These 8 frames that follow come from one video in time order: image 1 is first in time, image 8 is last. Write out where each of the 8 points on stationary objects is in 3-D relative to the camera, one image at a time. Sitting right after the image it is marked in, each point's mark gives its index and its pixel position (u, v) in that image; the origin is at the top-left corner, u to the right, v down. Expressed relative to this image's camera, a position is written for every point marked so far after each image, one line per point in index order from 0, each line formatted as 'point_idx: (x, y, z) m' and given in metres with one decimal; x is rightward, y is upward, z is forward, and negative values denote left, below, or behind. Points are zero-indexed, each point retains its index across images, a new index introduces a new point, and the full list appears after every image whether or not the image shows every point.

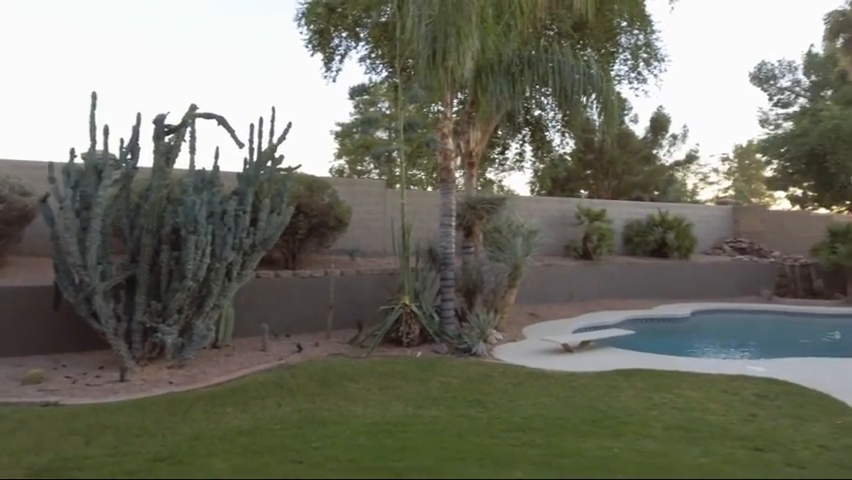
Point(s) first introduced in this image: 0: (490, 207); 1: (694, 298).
0: (+1.3, +0.7, +11.6) m
1: (+8.6, -1.9, +17.6) m
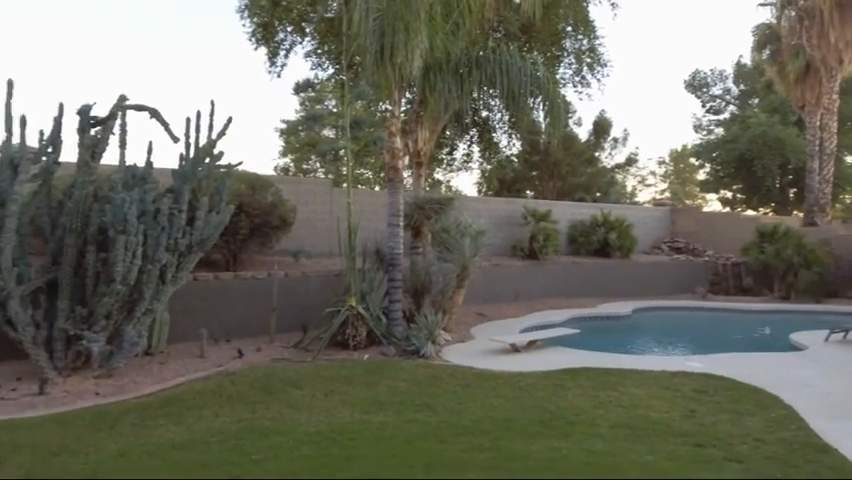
0: (+0.2, +0.7, +11.5) m
1: (+6.9, -1.9, +18.2) m
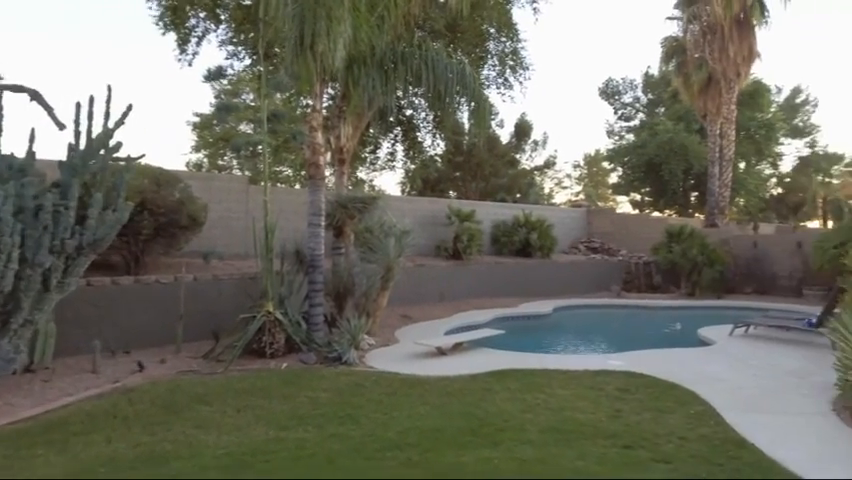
0: (-1.3, +0.7, +11.1) m
1: (+4.4, -1.9, +18.7) m
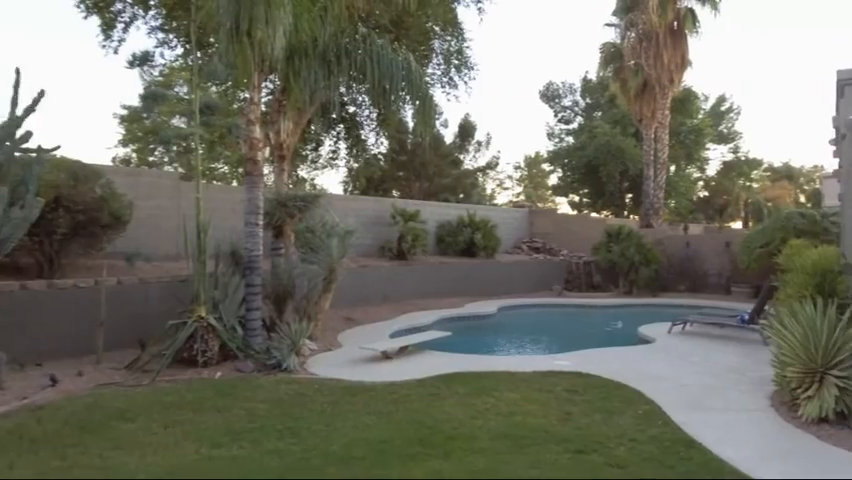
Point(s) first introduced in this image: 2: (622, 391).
0: (-2.4, +0.7, +10.6) m
1: (+2.5, -1.9, +18.7) m
2: (+2.5, -1.9, +6.9) m
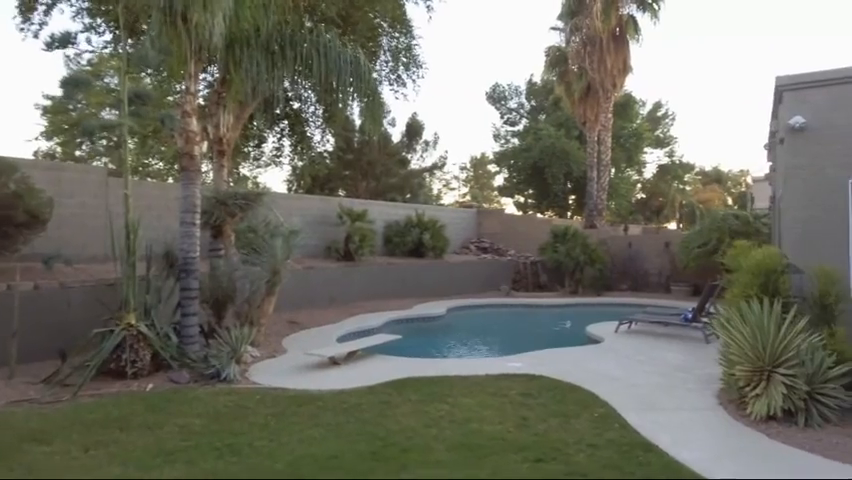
0: (-3.3, +0.7, +10.0) m
1: (+0.7, -1.9, +18.6) m
2: (+1.9, -1.9, +6.8) m
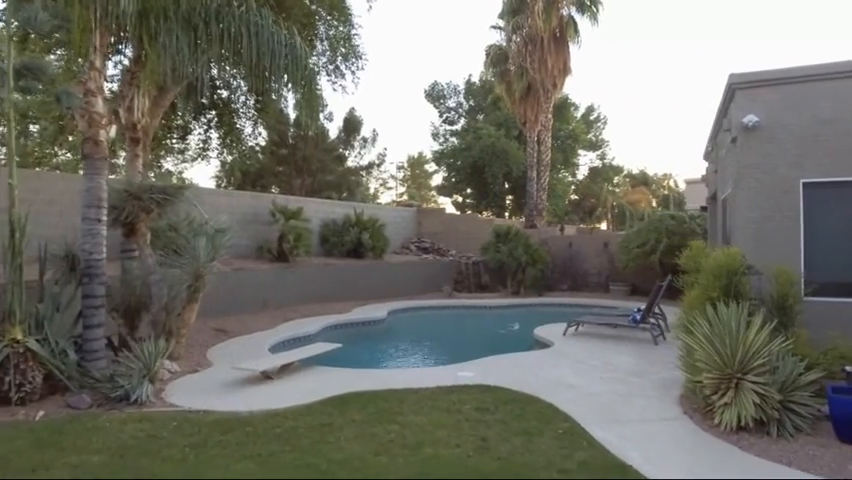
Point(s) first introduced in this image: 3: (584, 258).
0: (-4.3, +0.7, +8.9) m
1: (-1.3, -1.9, +17.8) m
2: (+1.3, -1.9, +6.3) m
3: (+5.6, -0.6, +19.3) m
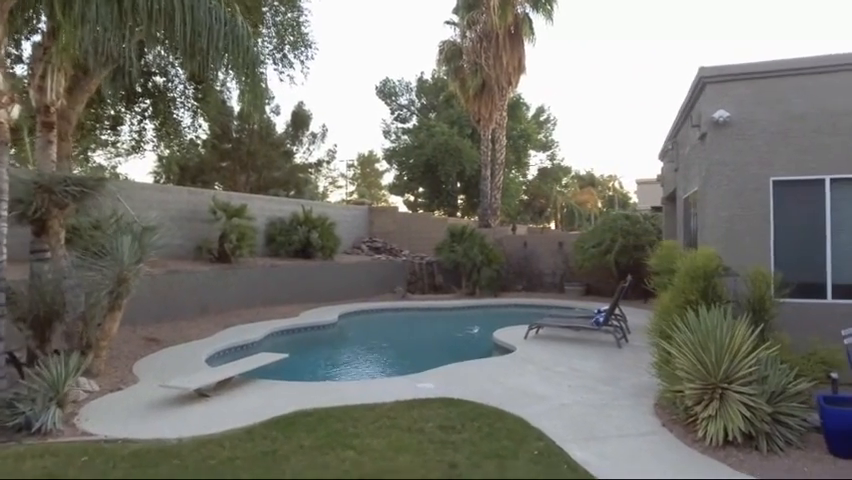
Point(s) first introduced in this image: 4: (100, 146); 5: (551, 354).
0: (-4.9, +0.7, +7.8) m
1: (-2.7, -1.9, +17.0) m
2: (+0.8, -1.9, +5.7) m
3: (+3.9, -0.6, +19.1) m
4: (-10.9, +3.2, +18.2) m
5: (+2.1, -1.9, +9.2) m
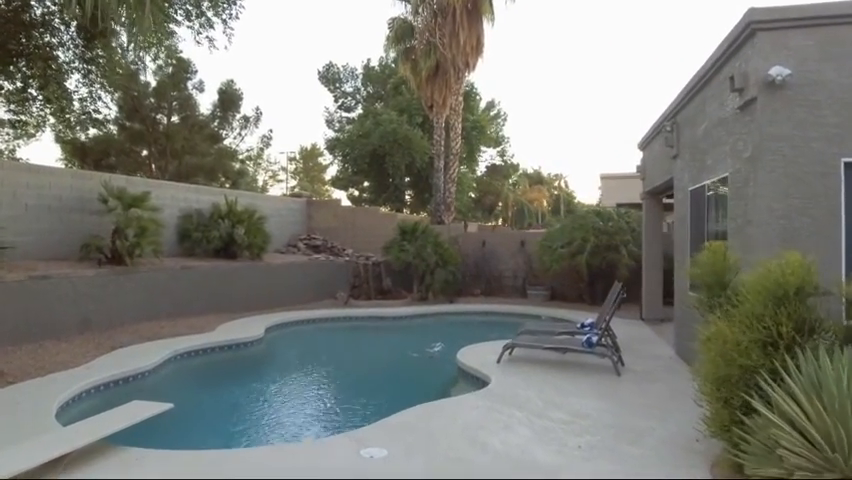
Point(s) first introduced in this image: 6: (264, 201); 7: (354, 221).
0: (-5.4, +0.7, +5.0) m
1: (-4.2, -1.8, +14.3) m
2: (+0.5, -1.9, +3.5) m
3: (+2.3, -0.6, +17.1) m
4: (-12.3, +3.3, +14.7) m
5: (+1.4, -1.9, +7.1) m
6: (-5.1, +1.2, +17.3) m
7: (-2.5, +0.7, +19.2) m
